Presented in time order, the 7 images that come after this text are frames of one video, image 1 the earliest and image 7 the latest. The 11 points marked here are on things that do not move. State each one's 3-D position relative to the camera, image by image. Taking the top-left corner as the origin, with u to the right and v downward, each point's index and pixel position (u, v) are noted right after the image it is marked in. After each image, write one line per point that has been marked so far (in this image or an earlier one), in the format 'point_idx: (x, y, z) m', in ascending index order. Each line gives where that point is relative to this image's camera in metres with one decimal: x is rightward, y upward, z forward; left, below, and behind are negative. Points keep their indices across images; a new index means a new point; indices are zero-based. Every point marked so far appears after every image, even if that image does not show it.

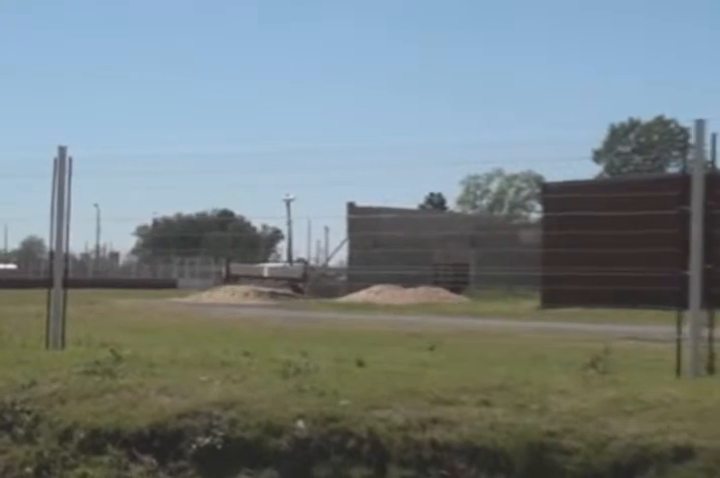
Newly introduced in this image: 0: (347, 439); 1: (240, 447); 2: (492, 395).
0: (-0.1, -1.5, +9.7) m
1: (-0.9, -1.5, +9.6) m
2: (+1.0, -1.2, +10.1) m
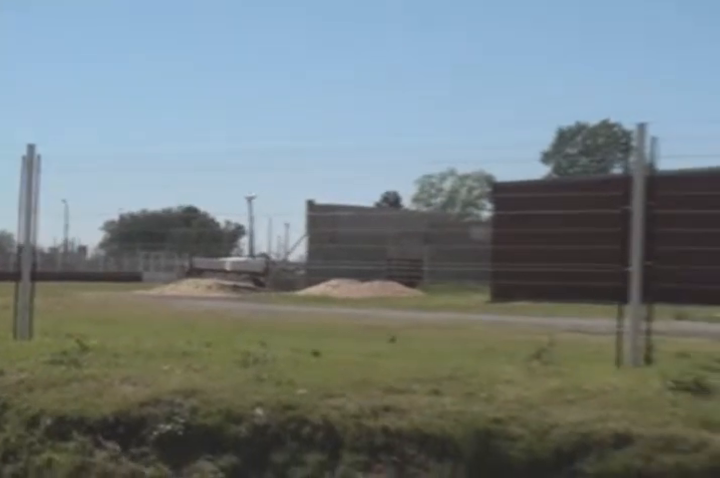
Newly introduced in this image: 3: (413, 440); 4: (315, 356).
0: (-0.5, -1.5, +10.2) m
1: (-1.3, -1.5, +10.2) m
2: (+0.7, -1.2, +10.6) m
3: (+0.4, -1.5, +9.8) m
4: (-0.5, -1.1, +11.9) m
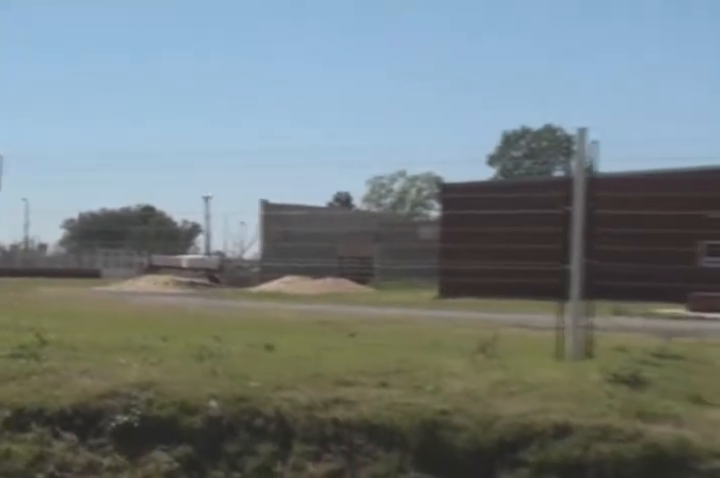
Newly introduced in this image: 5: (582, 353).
0: (-0.9, -1.5, +10.6) m
1: (-1.7, -1.5, +10.5) m
2: (+0.2, -1.2, +11.0) m
3: (0.0, -1.5, +10.2) m
4: (-0.9, -1.1, +12.3) m
5: (+1.8, -1.0, +10.9) m
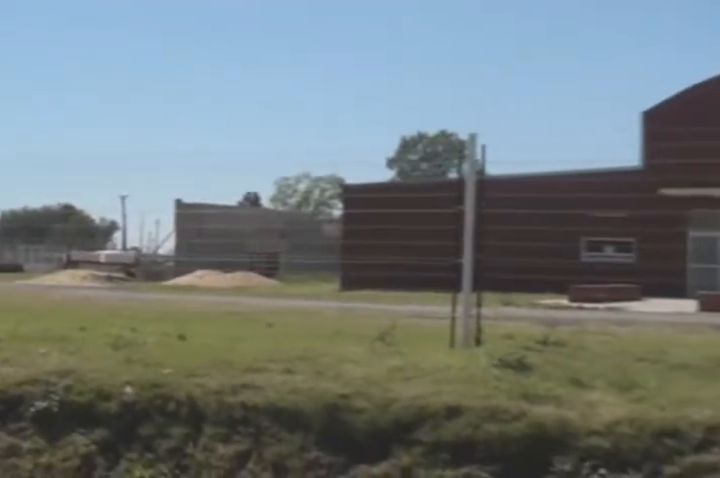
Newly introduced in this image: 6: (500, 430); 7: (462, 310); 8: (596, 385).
0: (-1.7, -1.4, +11.3) m
1: (-2.5, -1.5, +11.3) m
2: (-0.6, -1.1, +11.8) m
3: (-0.8, -1.5, +11.0) m
4: (-1.8, -1.0, +13.0) m
5: (+1.0, -0.9, +11.7) m
6: (+1.1, -1.5, +10.5) m
7: (+0.9, -0.6, +11.7) m
8: (+2.0, -1.2, +11.1) m
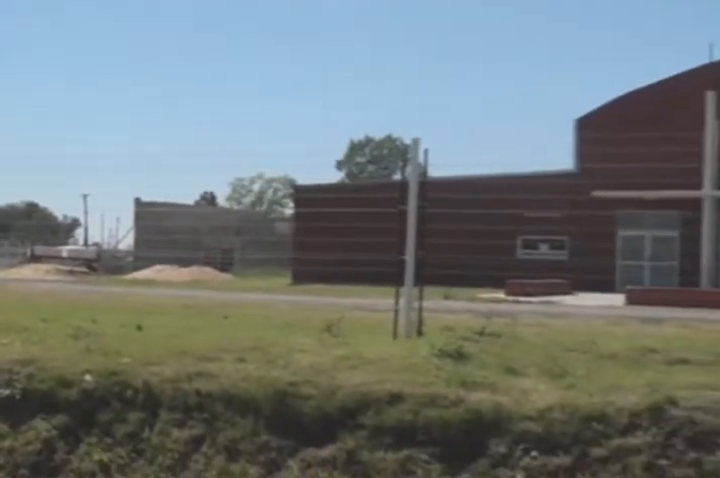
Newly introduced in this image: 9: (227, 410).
0: (-2.1, -1.4, +12.0) m
1: (-2.9, -1.4, +11.9) m
2: (-1.1, -1.1, +12.5) m
3: (-1.3, -1.4, +11.7) m
4: (-2.3, -1.0, +13.6) m
5: (+0.5, -0.9, +12.4) m
6: (+0.7, -1.5, +11.2) m
7: (+0.4, -0.6, +12.4) m
8: (+1.5, -1.2, +11.9) m
9: (-1.2, -1.5, +11.6) m
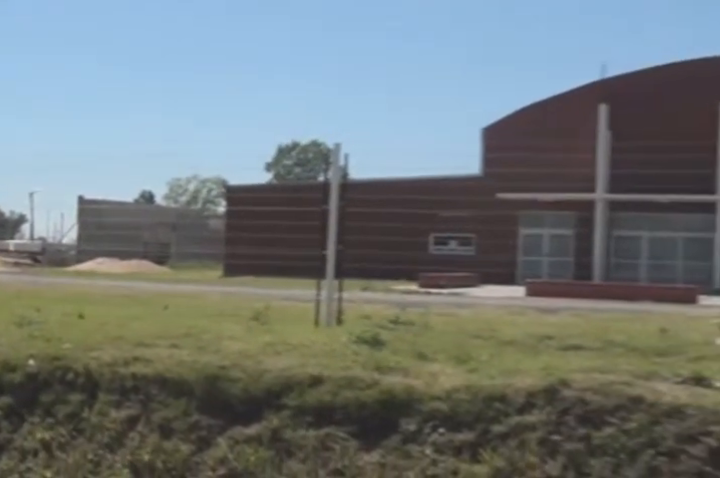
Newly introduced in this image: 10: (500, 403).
0: (-2.9, -1.3, +13.0) m
1: (-3.7, -1.4, +12.9) m
2: (-1.9, -1.1, +13.6) m
3: (-2.0, -1.4, +12.8) m
4: (-3.1, -0.9, +14.7) m
5: (-0.3, -0.9, +13.6) m
6: (0.0, -1.5, +12.4) m
7: (-0.4, -0.6, +13.5) m
8: (+0.8, -1.2, +13.1) m
9: (-1.9, -1.5, +12.7) m
10: (+1.3, -1.5, +12.1) m
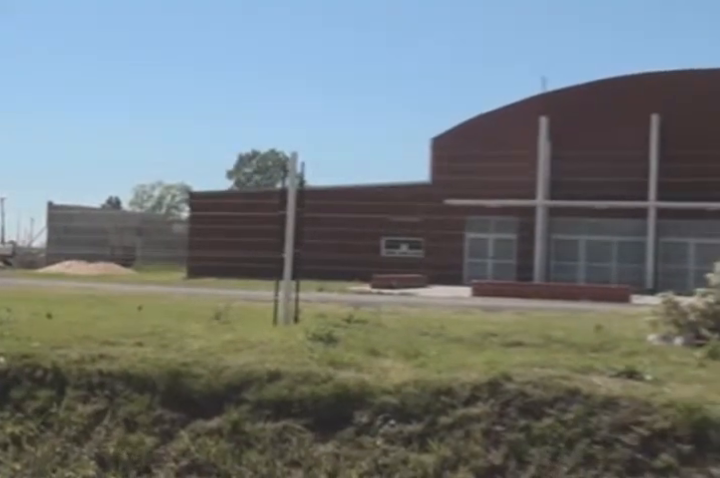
0: (-3.4, -1.4, +13.7) m
1: (-4.2, -1.4, +13.5) m
2: (-2.3, -1.1, +14.3) m
3: (-2.5, -1.4, +13.5) m
4: (-3.6, -1.0, +15.4) m
5: (-0.7, -0.9, +14.4) m
6: (-0.5, -1.5, +13.1) m
7: (-0.8, -0.6, +14.3) m
8: (+0.3, -1.2, +13.9) m
9: (-2.4, -1.5, +13.4) m
10: (+0.9, -1.6, +12.9) m
